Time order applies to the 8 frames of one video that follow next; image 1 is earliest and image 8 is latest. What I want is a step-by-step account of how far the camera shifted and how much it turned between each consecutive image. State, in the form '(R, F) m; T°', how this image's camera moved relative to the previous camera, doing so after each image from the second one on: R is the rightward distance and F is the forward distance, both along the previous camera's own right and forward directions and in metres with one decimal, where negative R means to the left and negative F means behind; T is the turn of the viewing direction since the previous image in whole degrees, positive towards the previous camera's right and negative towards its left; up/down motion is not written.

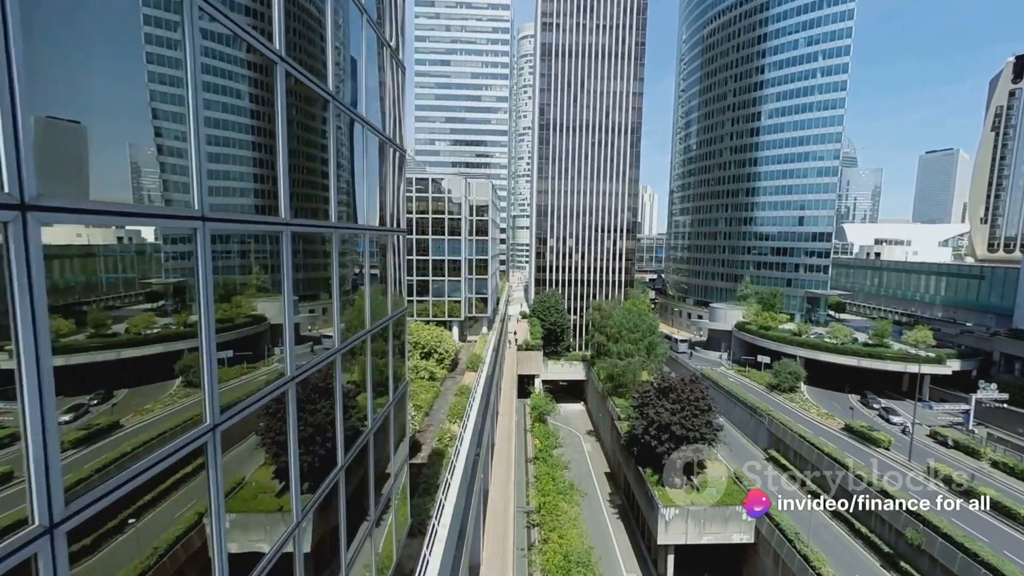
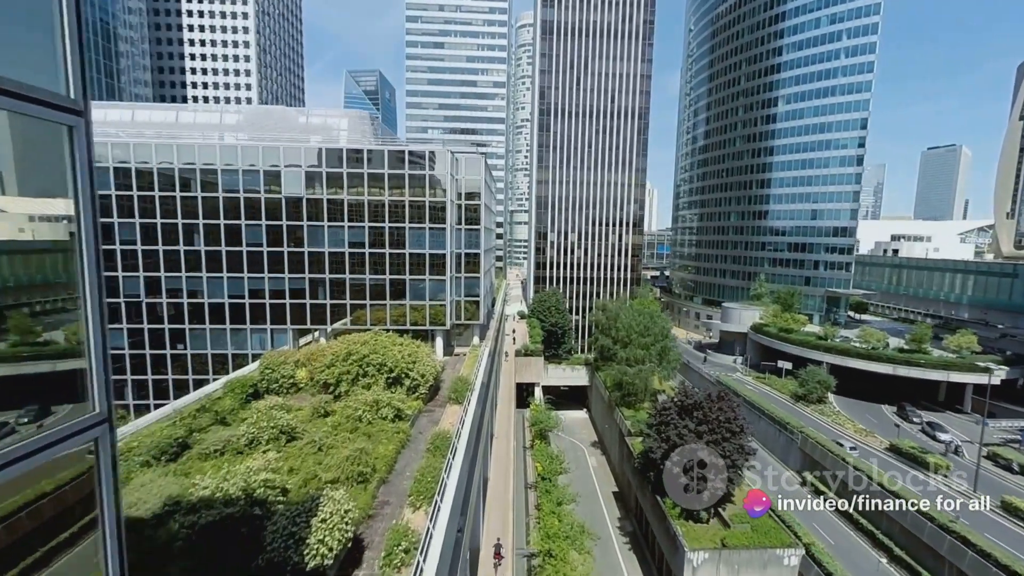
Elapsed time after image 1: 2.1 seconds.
(0.0, +4.1) m; 0°
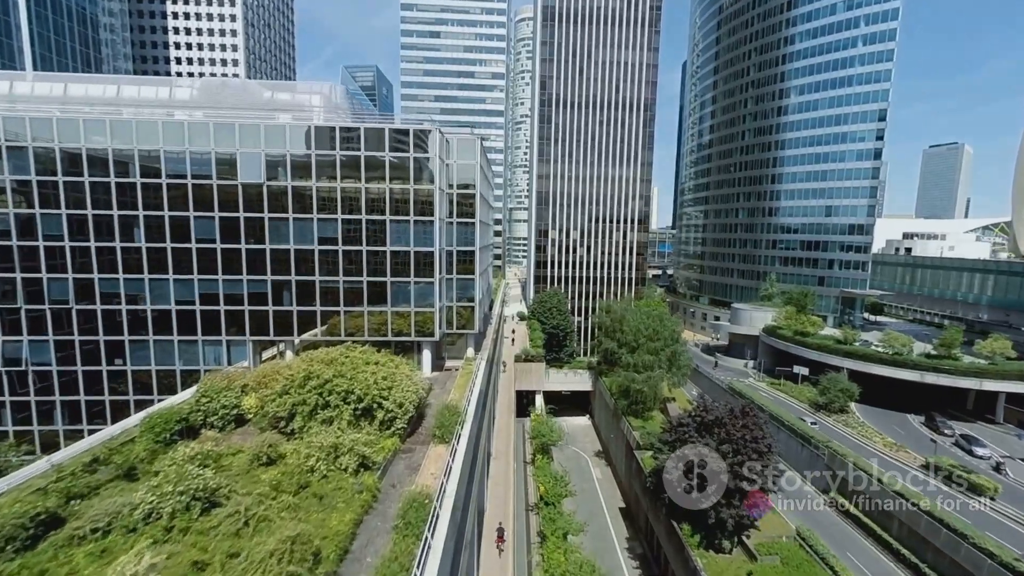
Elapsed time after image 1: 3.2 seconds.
(0.0, +2.6) m; 0°
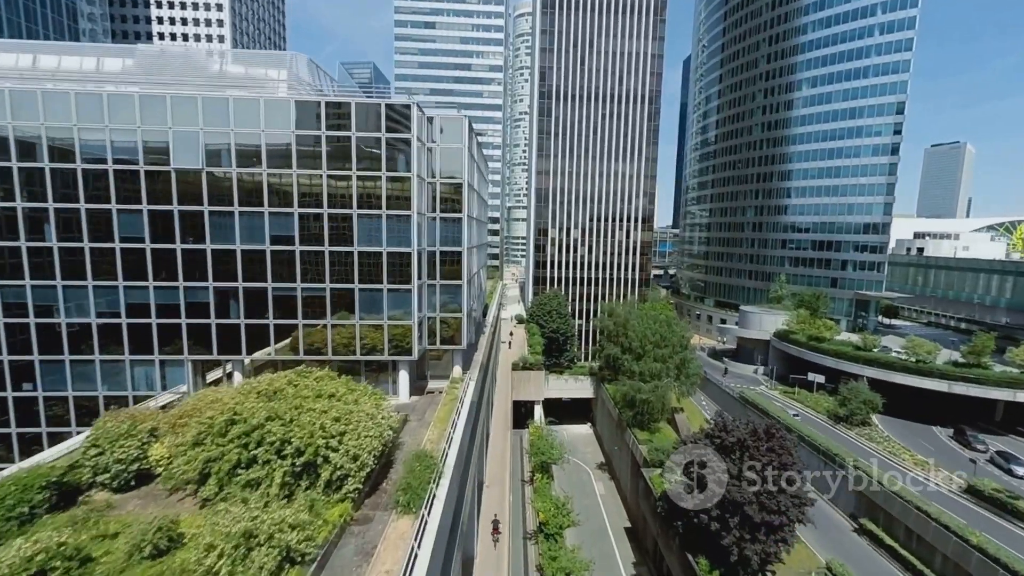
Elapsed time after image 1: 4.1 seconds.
(+0.1, +2.4) m; 0°
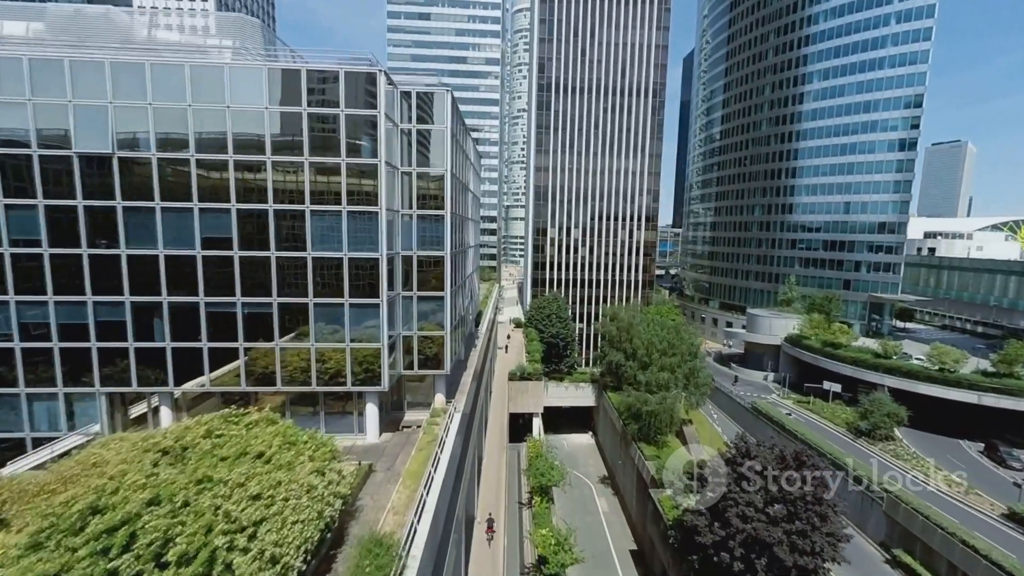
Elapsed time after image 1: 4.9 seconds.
(+0.1, +2.3) m; 0°
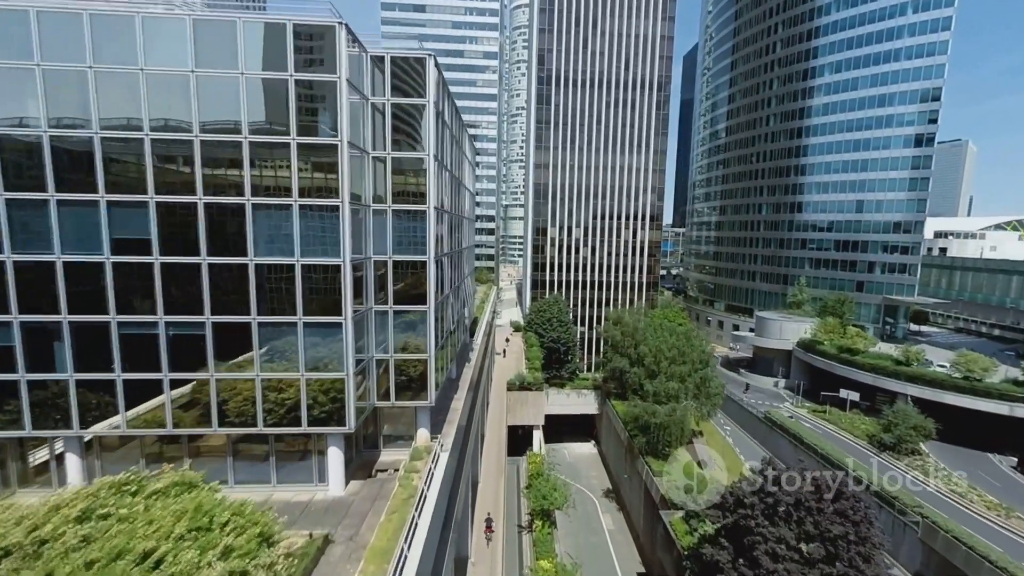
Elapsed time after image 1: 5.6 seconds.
(0.0, +2.0) m; 0°
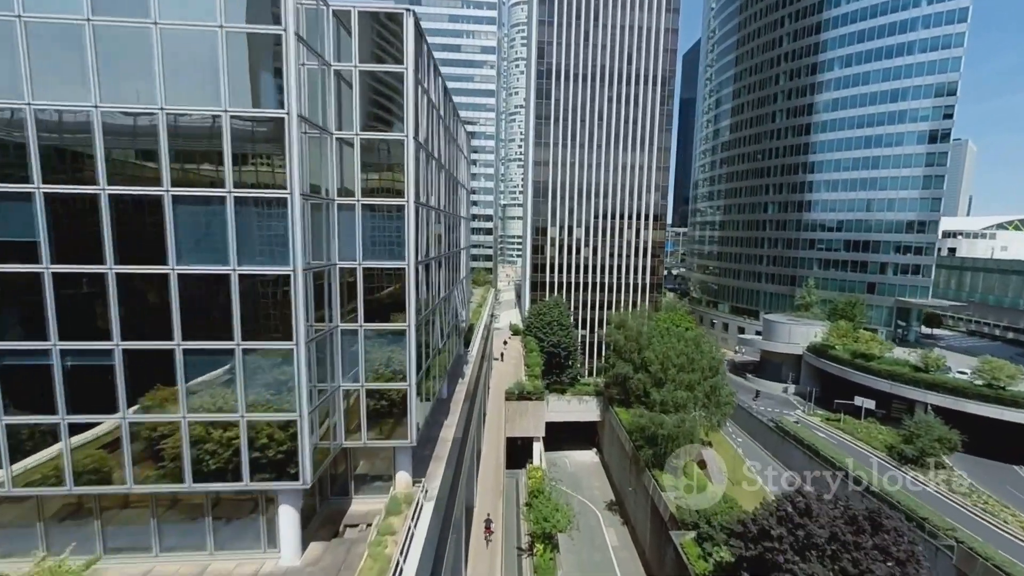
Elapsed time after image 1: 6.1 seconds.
(0.0, +1.7) m; 0°
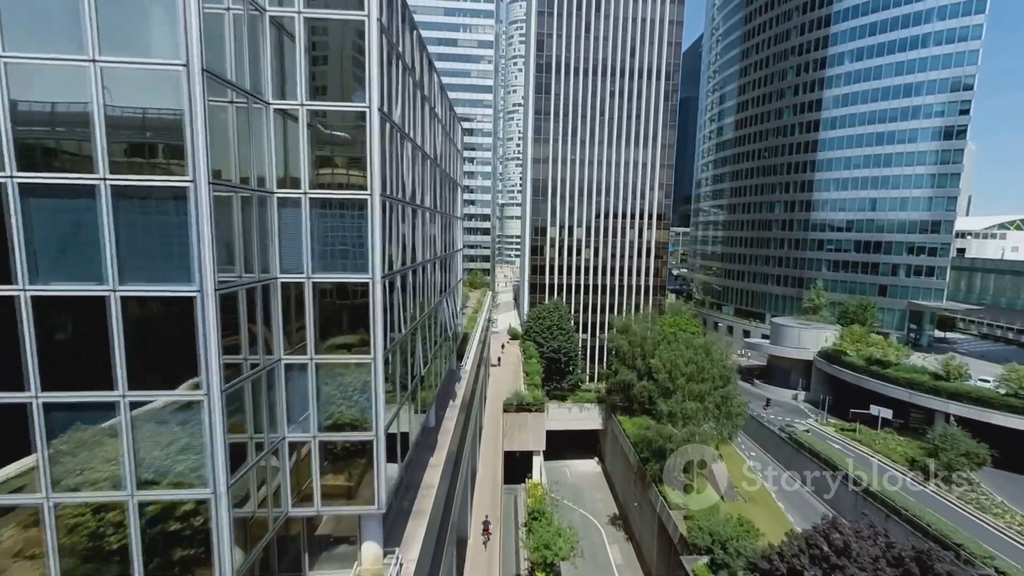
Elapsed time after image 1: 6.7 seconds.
(0.0, +1.7) m; 0°
